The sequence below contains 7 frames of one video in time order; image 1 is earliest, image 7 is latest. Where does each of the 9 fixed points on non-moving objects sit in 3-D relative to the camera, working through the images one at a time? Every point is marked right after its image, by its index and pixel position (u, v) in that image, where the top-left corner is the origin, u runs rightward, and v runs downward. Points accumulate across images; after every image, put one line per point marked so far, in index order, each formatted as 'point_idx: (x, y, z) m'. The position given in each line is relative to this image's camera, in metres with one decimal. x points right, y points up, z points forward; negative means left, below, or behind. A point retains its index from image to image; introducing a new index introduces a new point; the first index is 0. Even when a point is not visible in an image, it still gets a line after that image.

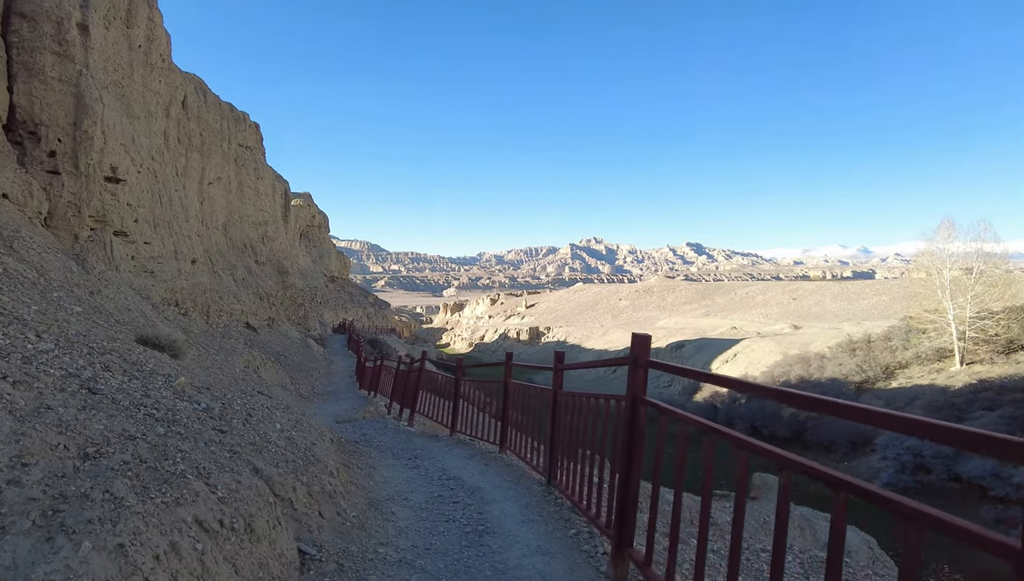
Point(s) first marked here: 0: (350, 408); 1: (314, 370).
0: (-3.6, -2.6, +12.7) m
1: (-6.7, -2.7, +19.3) m
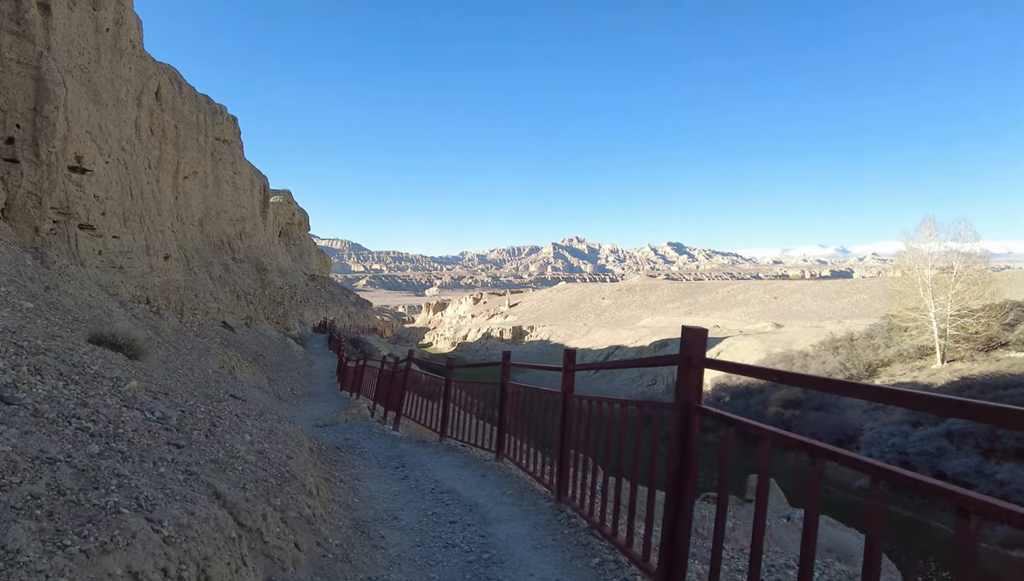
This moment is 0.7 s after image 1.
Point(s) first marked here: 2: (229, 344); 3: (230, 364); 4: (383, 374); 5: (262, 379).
0: (-3.9, -2.6, +12.1) m
1: (-7.2, -2.6, +18.7) m
2: (-7.8, -1.5, +15.7) m
3: (-5.6, -1.5, +11.4) m
4: (-2.5, -1.7, +11.3) m
5: (-5.6, -2.0, +12.8) m
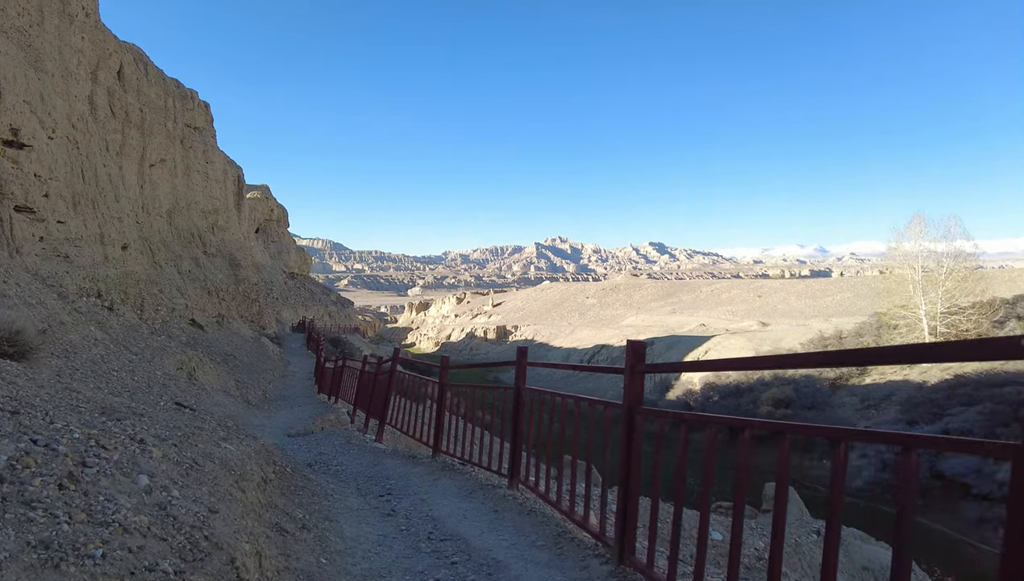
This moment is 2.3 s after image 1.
0: (-3.9, -2.4, +10.9) m
1: (-7.4, -2.5, +17.4) m
2: (-8.0, -1.3, +14.4) m
3: (-5.7, -1.3, +10.1) m
4: (-2.6, -1.5, +10.1) m
5: (-5.7, -1.9, +11.6) m
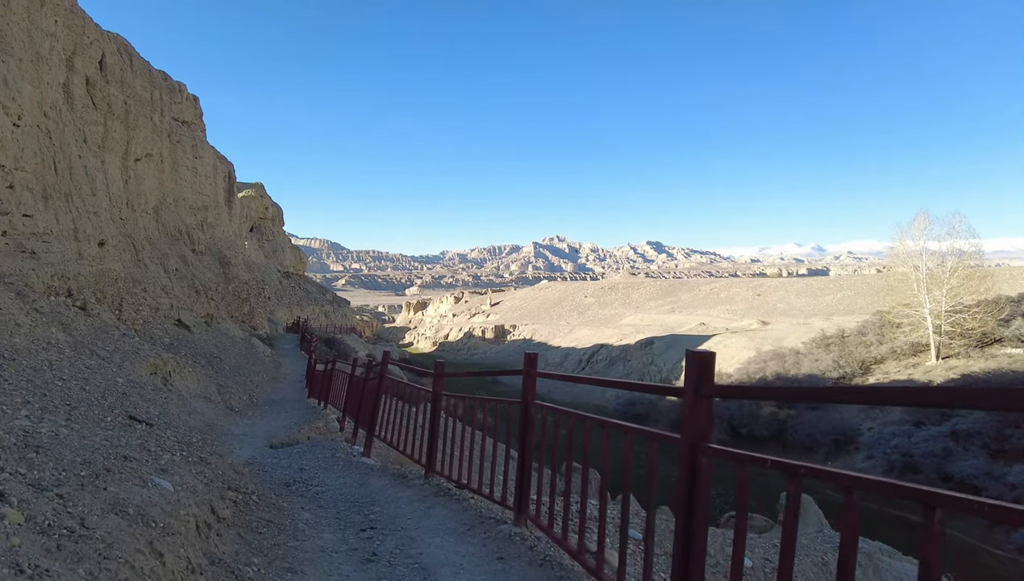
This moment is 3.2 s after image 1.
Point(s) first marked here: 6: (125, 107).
0: (-3.9, -2.4, +10.2) m
1: (-7.5, -2.5, +16.6) m
2: (-8.0, -1.3, +13.7) m
3: (-5.6, -1.3, +9.4) m
4: (-2.6, -1.5, +9.4) m
5: (-5.7, -1.8, +10.8) m
6: (-12.5, +5.9, +18.4) m
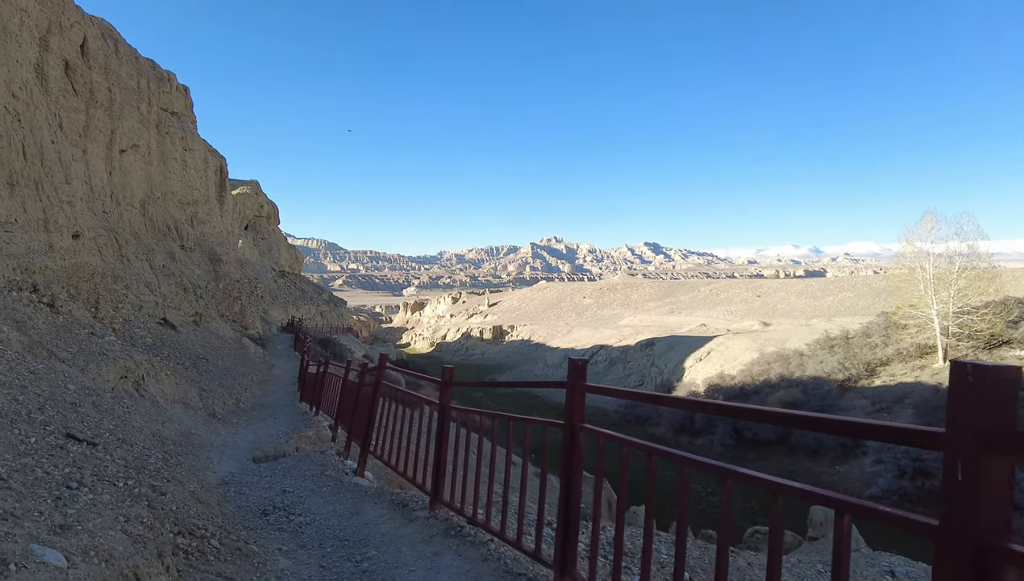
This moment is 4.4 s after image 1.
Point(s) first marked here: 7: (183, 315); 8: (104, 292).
0: (-3.8, -2.3, +9.3) m
1: (-7.3, -2.4, +15.7) m
2: (-7.9, -1.2, +12.8) m
3: (-5.5, -1.2, +8.5) m
4: (-2.4, -1.4, +8.5) m
5: (-5.6, -1.8, +10.0) m
6: (-12.4, +6.0, +17.5) m
7: (-10.2, -0.8, +17.6) m
8: (-9.0, 0.0, +12.4) m
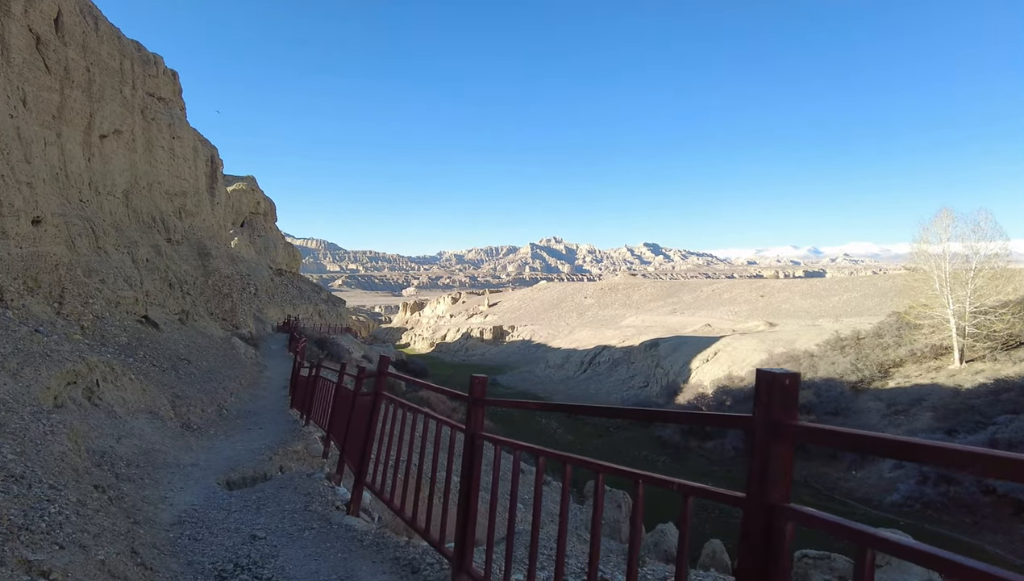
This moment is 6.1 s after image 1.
0: (-3.5, -2.2, +8.1) m
1: (-7.1, -2.3, +14.5) m
2: (-7.6, -1.1, +11.5) m
3: (-5.2, -1.1, +7.2) m
4: (-2.1, -1.3, +7.2) m
5: (-5.3, -1.6, +8.7) m
6: (-12.1, +6.1, +16.2) m
7: (-9.9, -0.6, +16.3) m
8: (-8.7, +0.1, +11.1) m
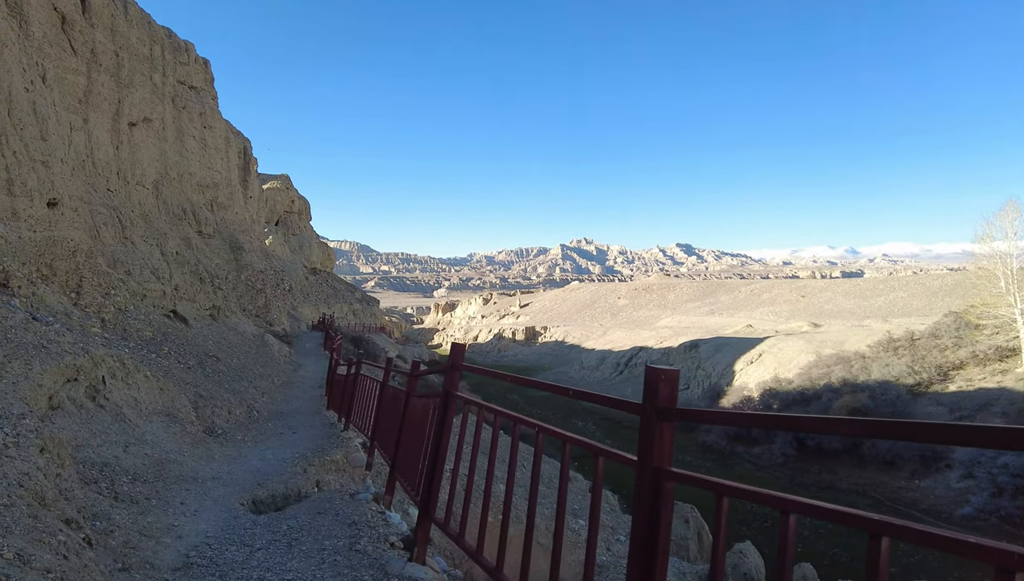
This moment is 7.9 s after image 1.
0: (-2.6, -2.0, +6.9) m
1: (-5.8, -2.1, +13.5) m
2: (-6.5, -0.9, +10.6) m
3: (-4.4, -0.9, +6.2) m
4: (-1.3, -1.1, +6.1) m
5: (-4.4, -1.4, +7.7) m
6: (-10.8, +6.3, +15.6) m
7: (-8.6, -0.5, +15.5) m
8: (-7.6, +0.3, +10.3) m
